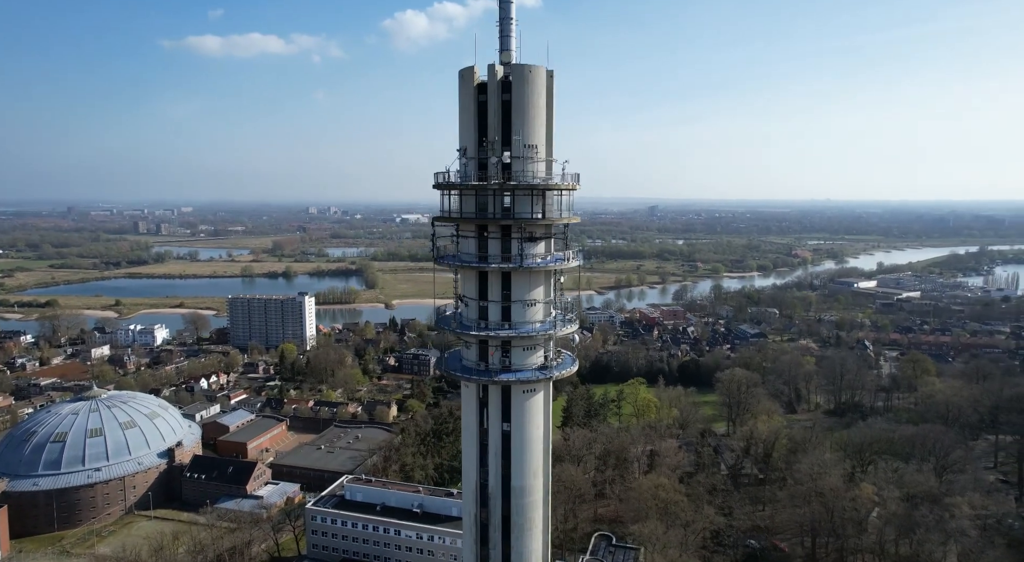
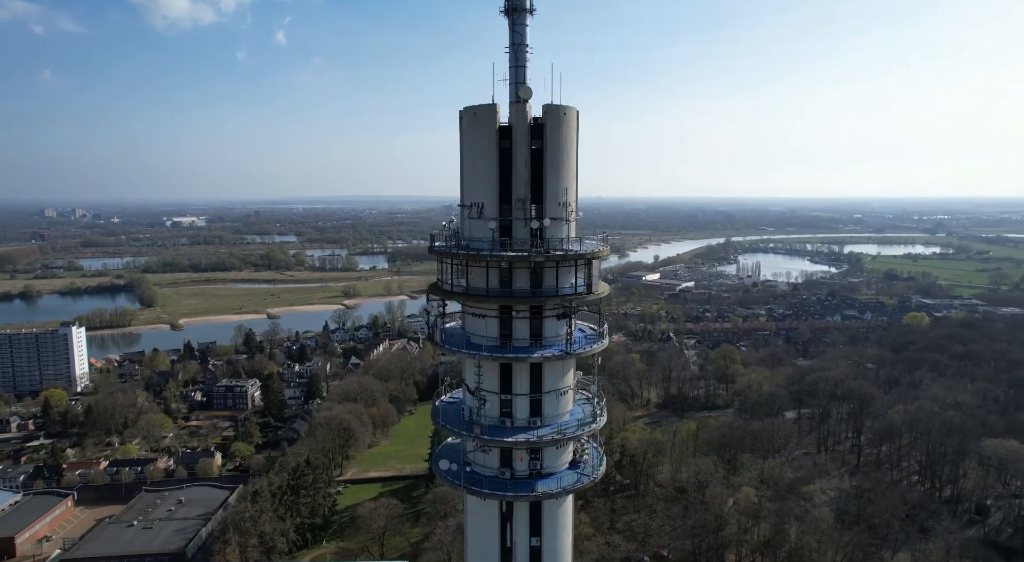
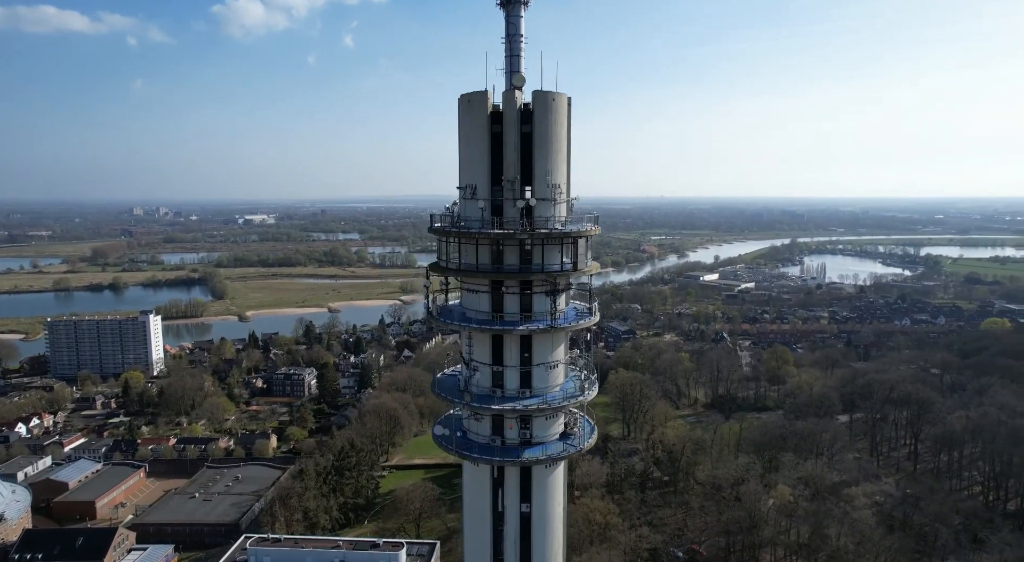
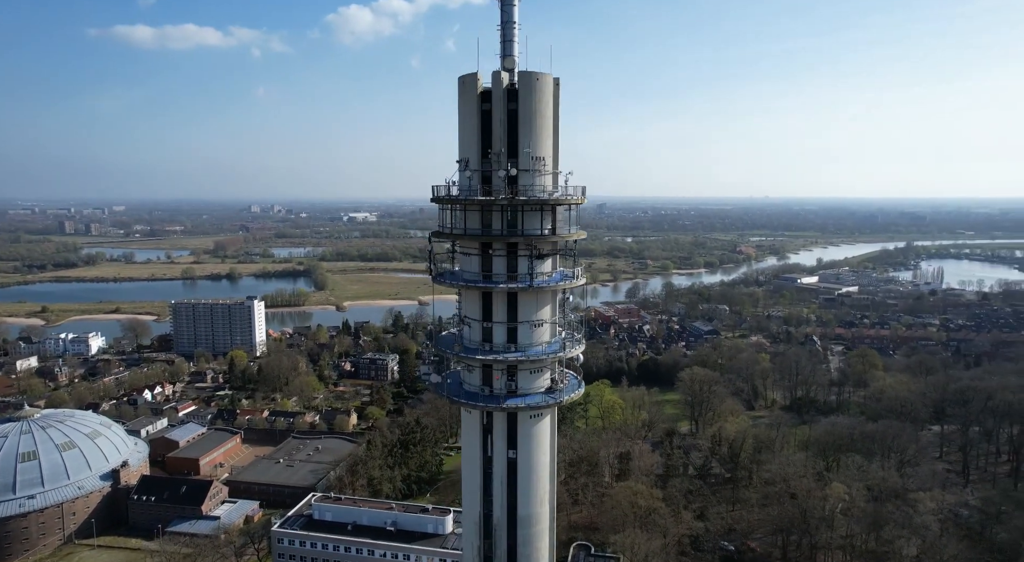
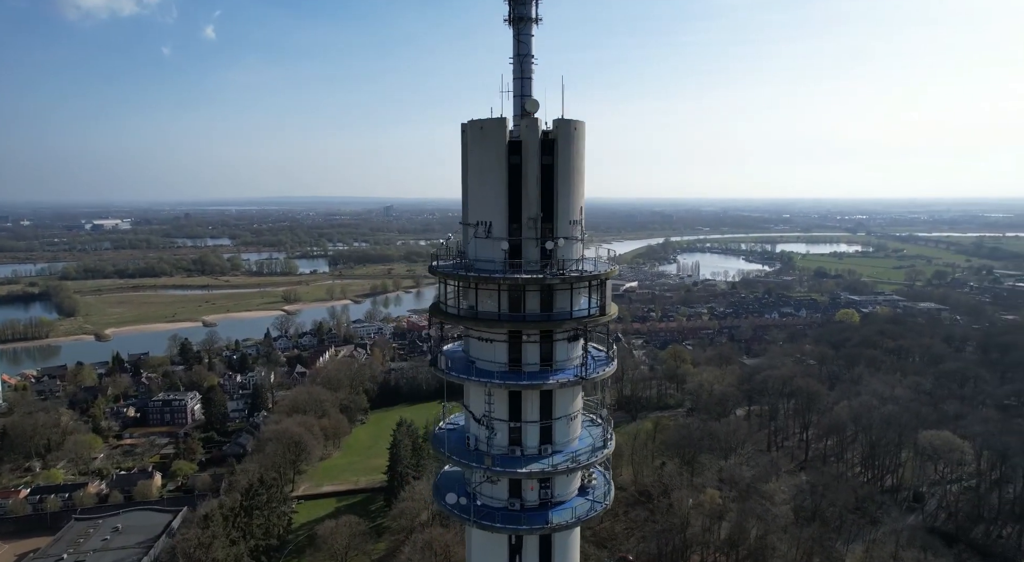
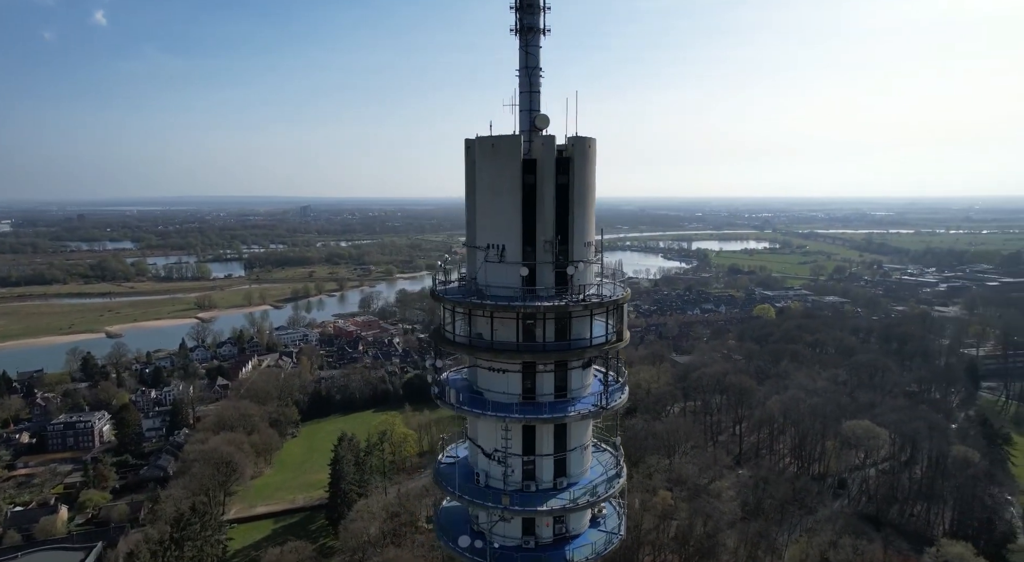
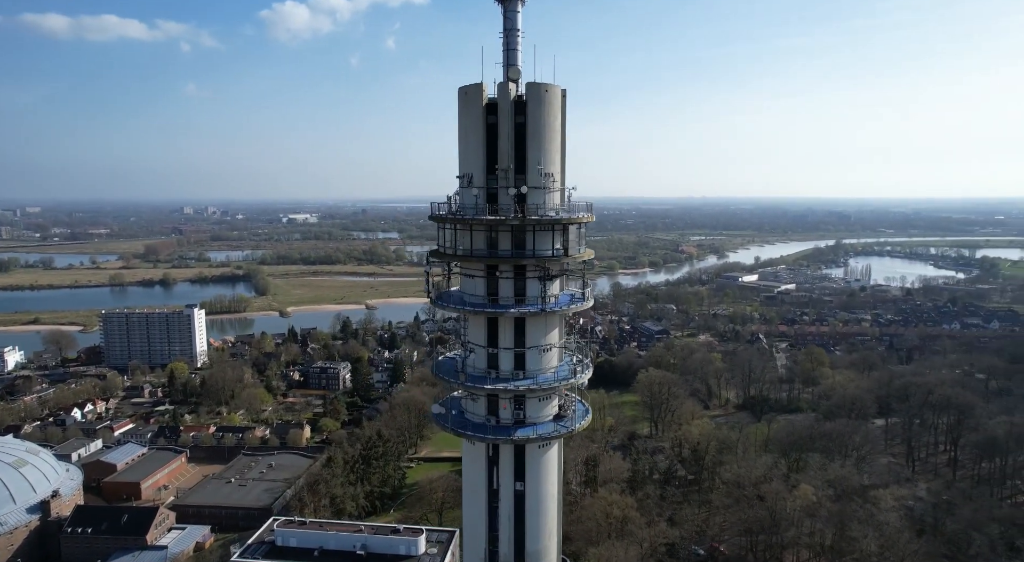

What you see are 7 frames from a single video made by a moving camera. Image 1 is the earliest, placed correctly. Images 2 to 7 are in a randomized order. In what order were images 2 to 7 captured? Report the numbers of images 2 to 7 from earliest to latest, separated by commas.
4, 7, 3, 2, 5, 6
